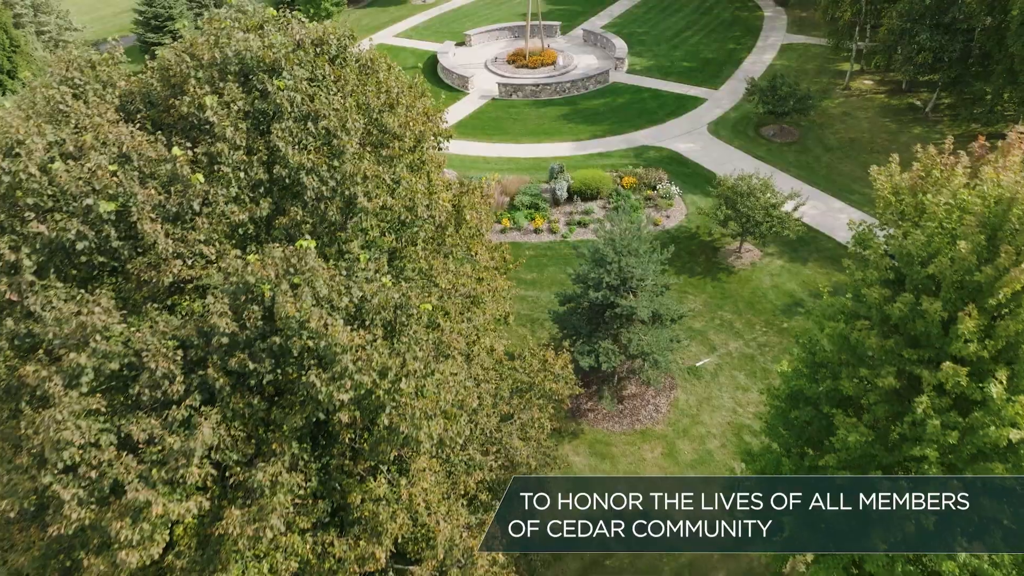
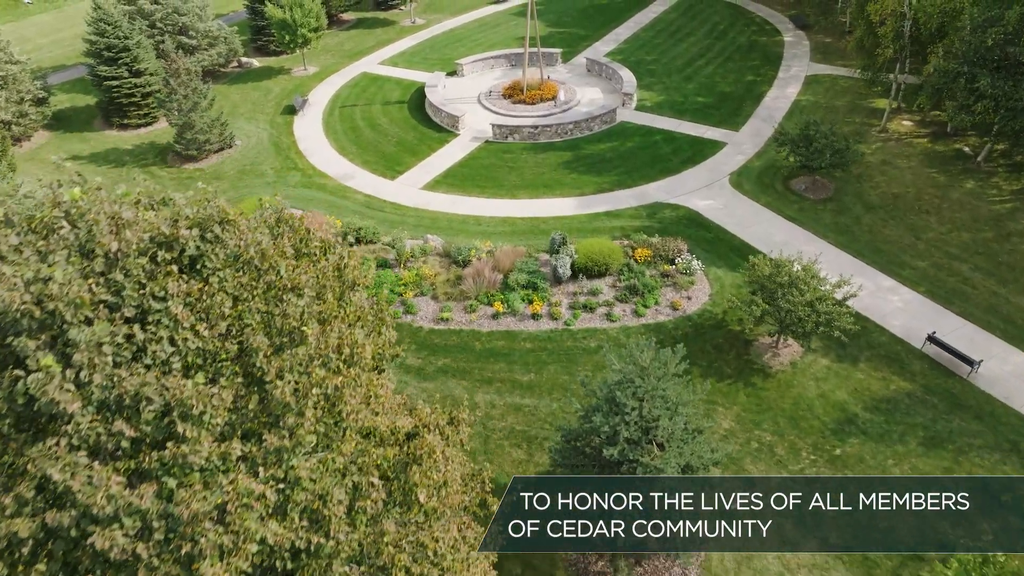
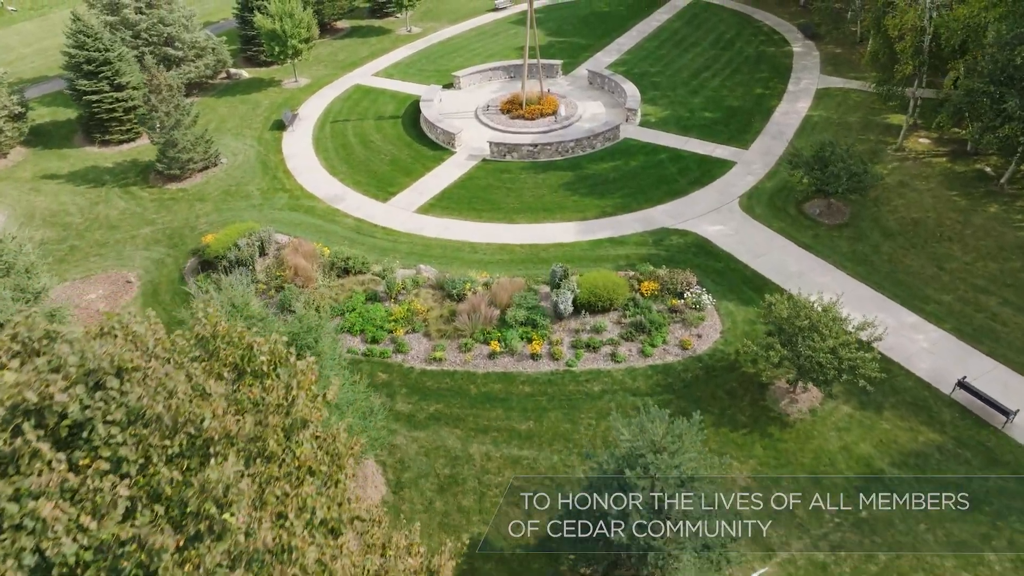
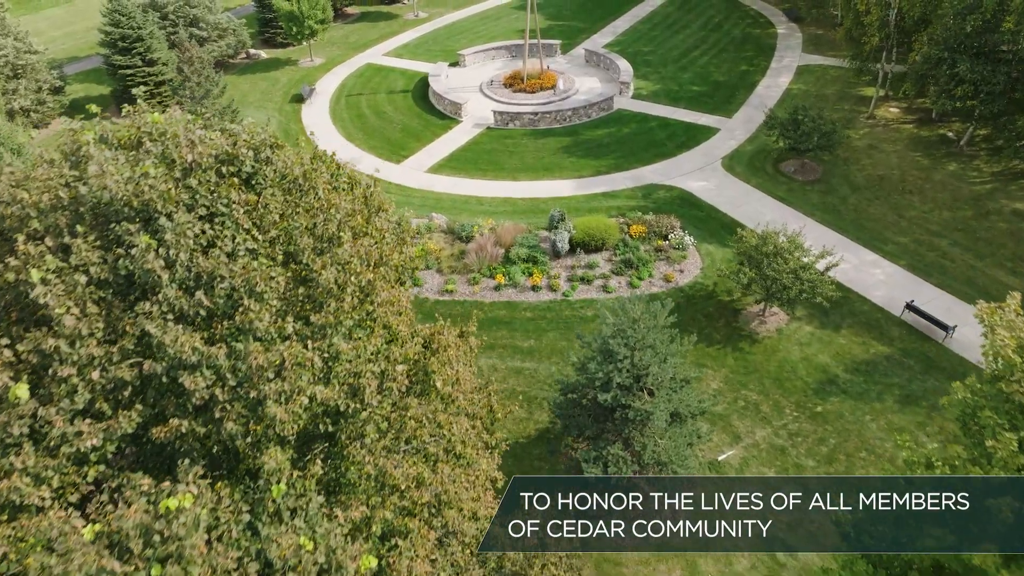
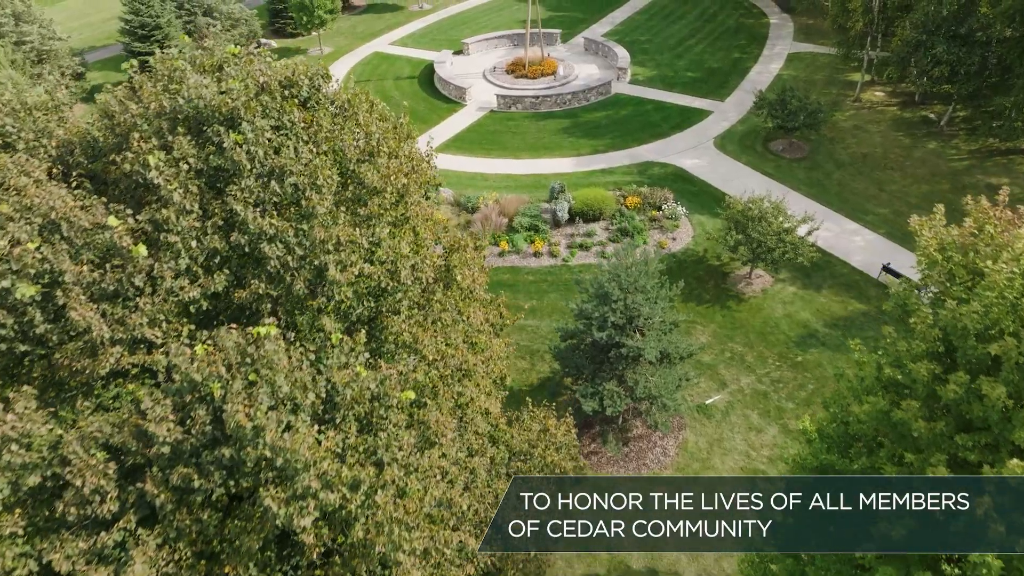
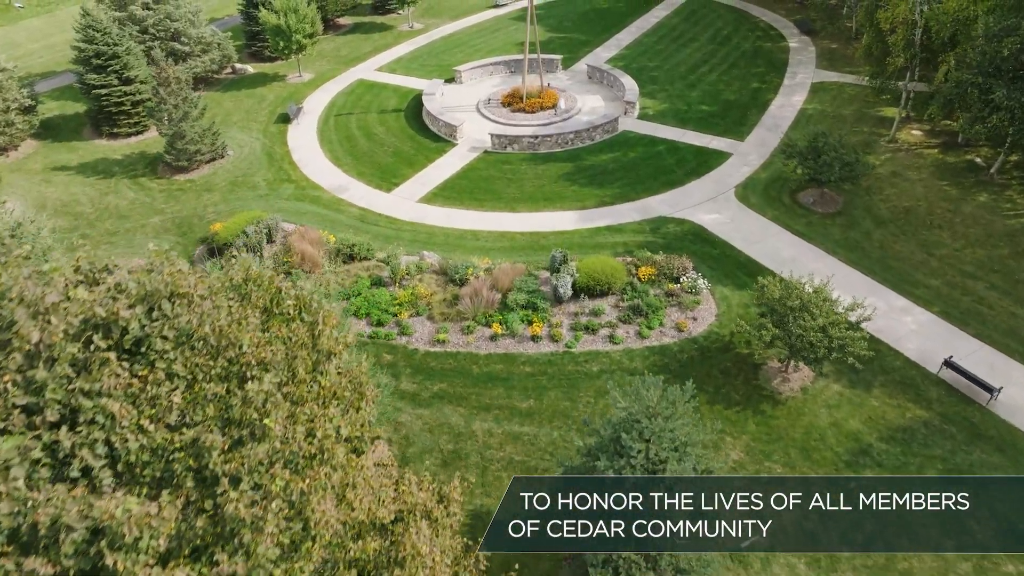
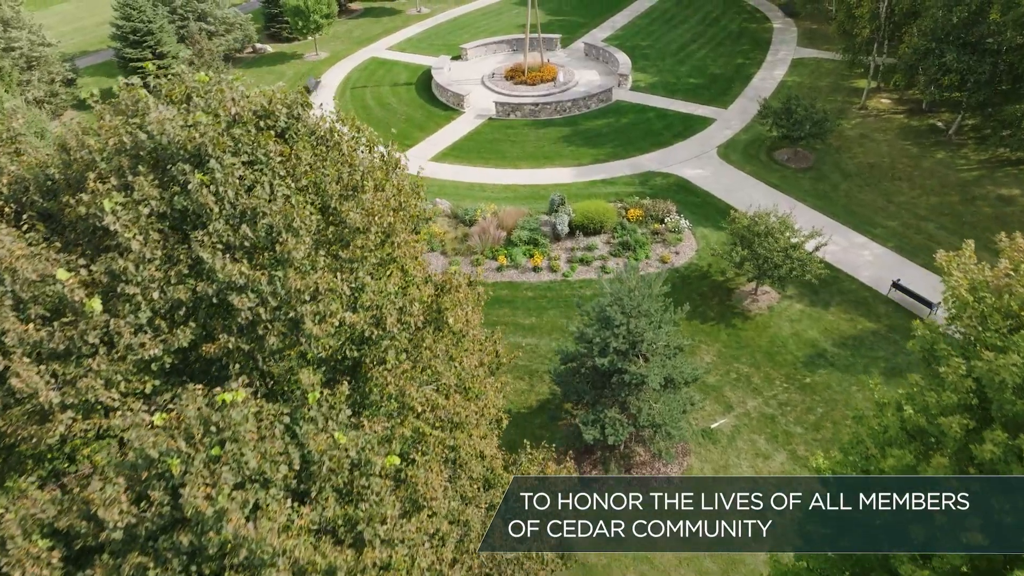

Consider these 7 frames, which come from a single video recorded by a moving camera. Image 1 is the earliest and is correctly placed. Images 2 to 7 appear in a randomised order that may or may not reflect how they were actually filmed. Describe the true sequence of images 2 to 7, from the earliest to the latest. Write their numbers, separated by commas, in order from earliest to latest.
5, 7, 4, 2, 6, 3
